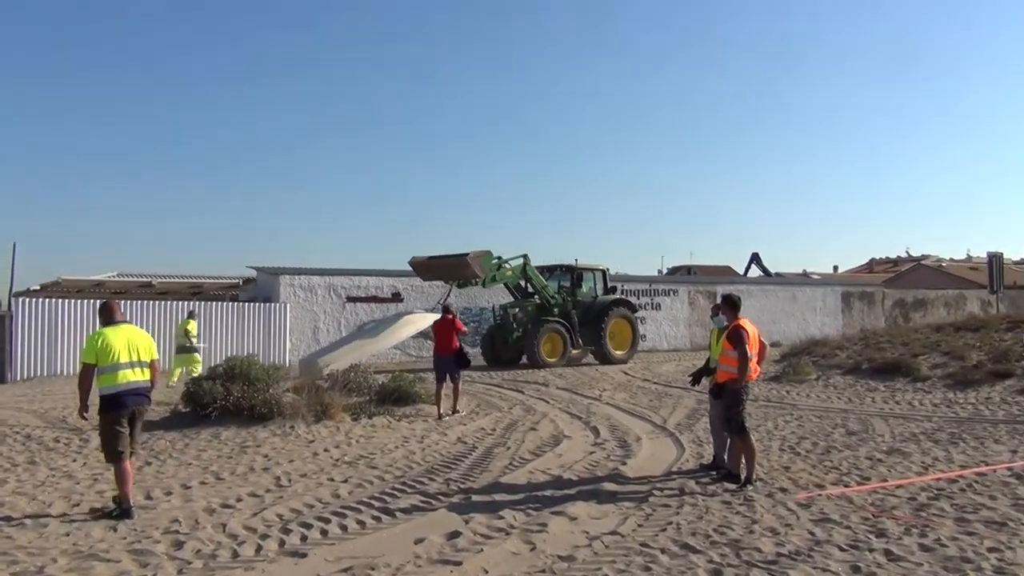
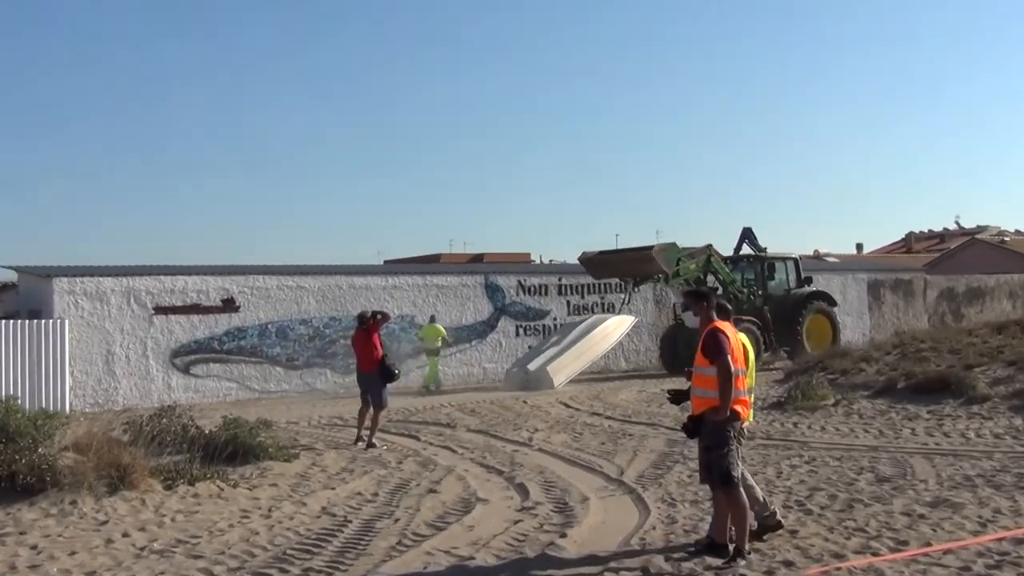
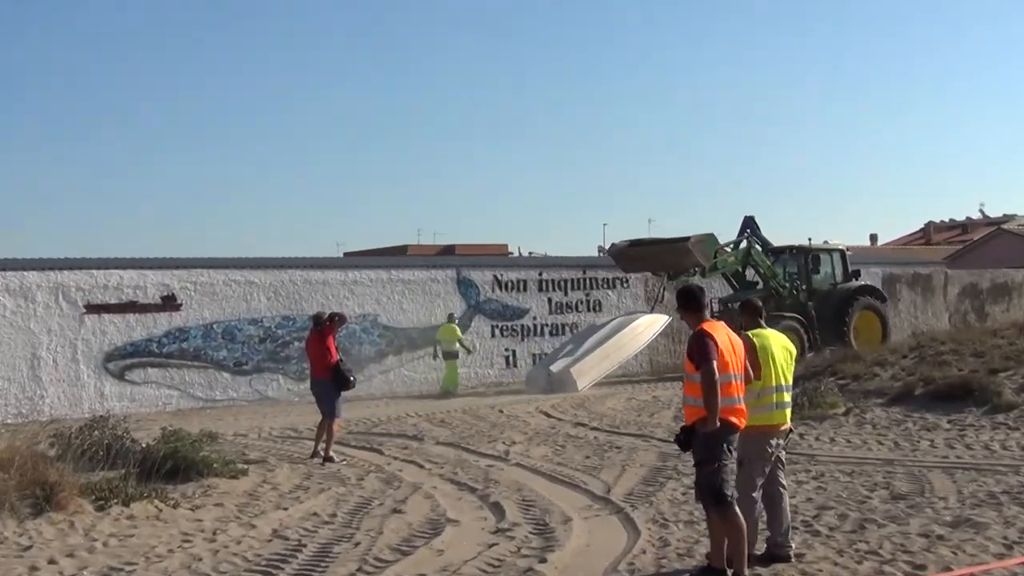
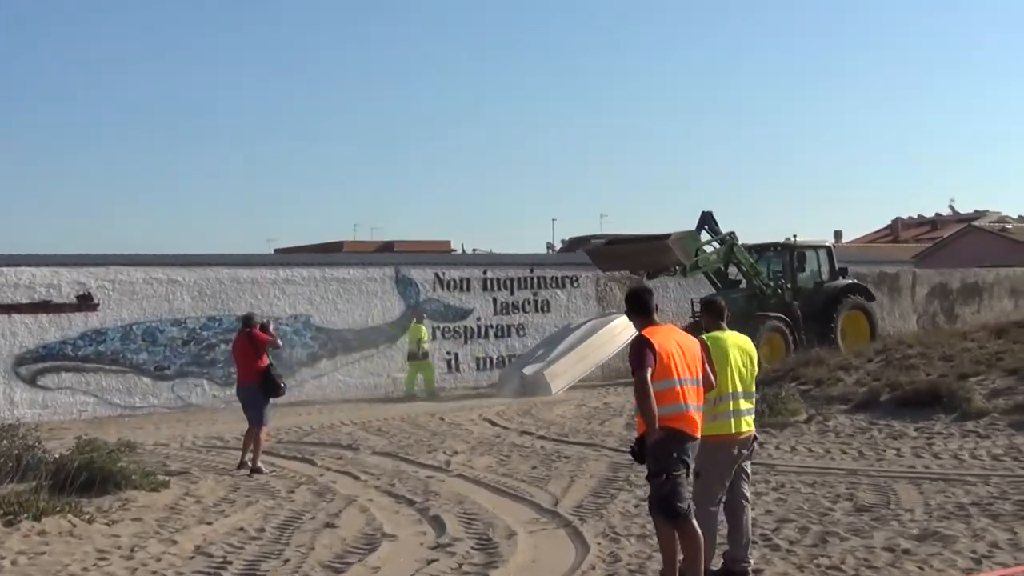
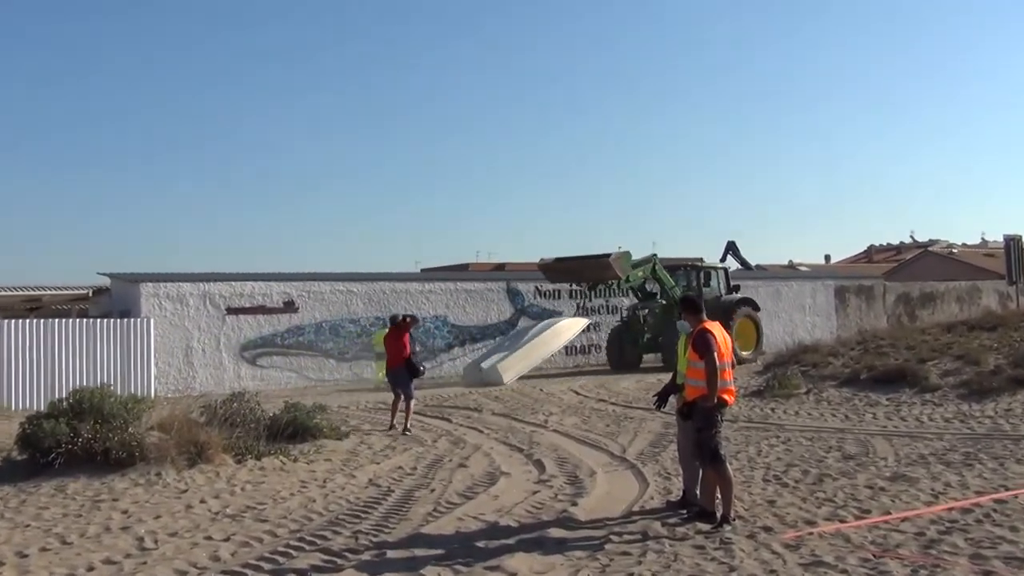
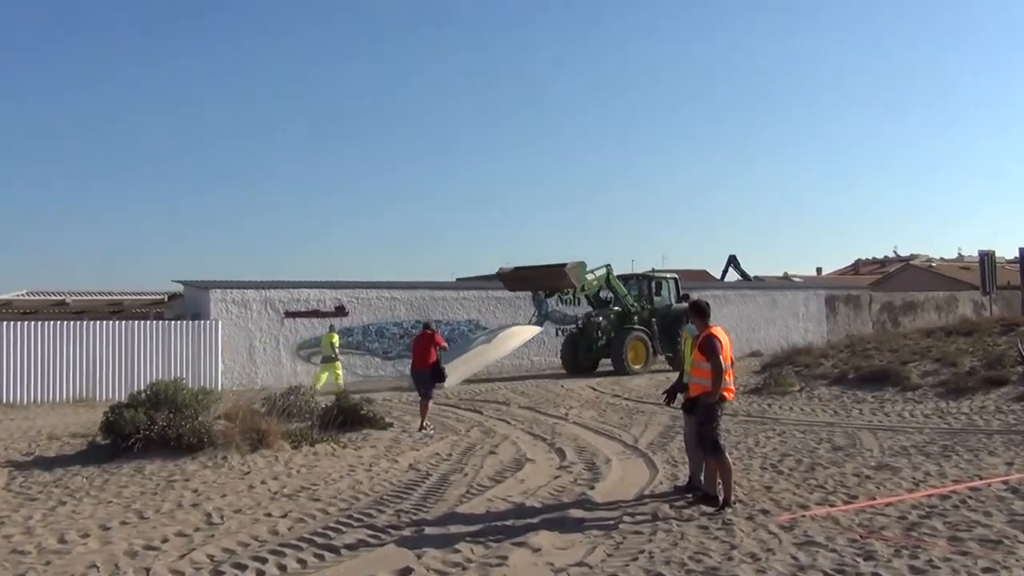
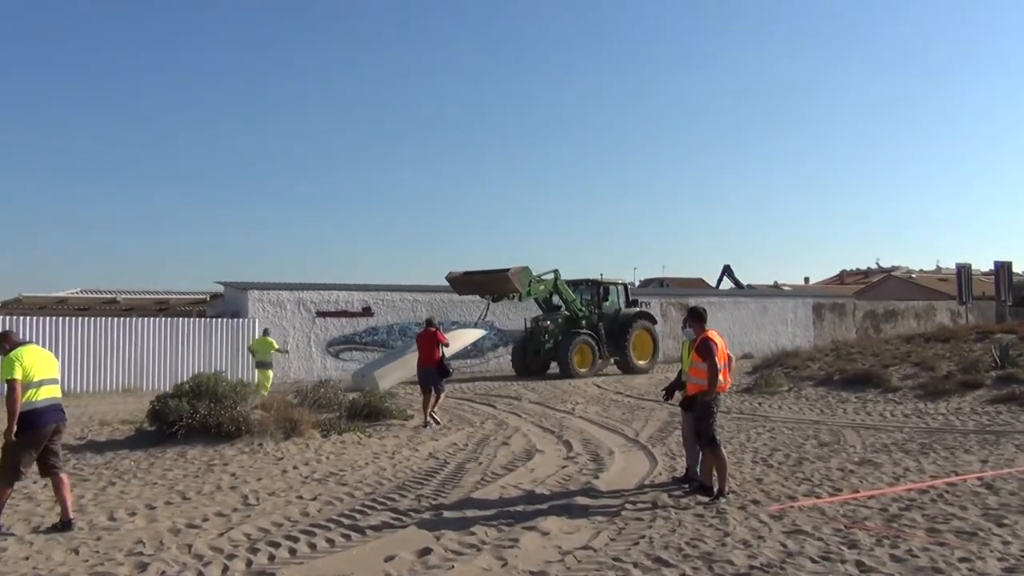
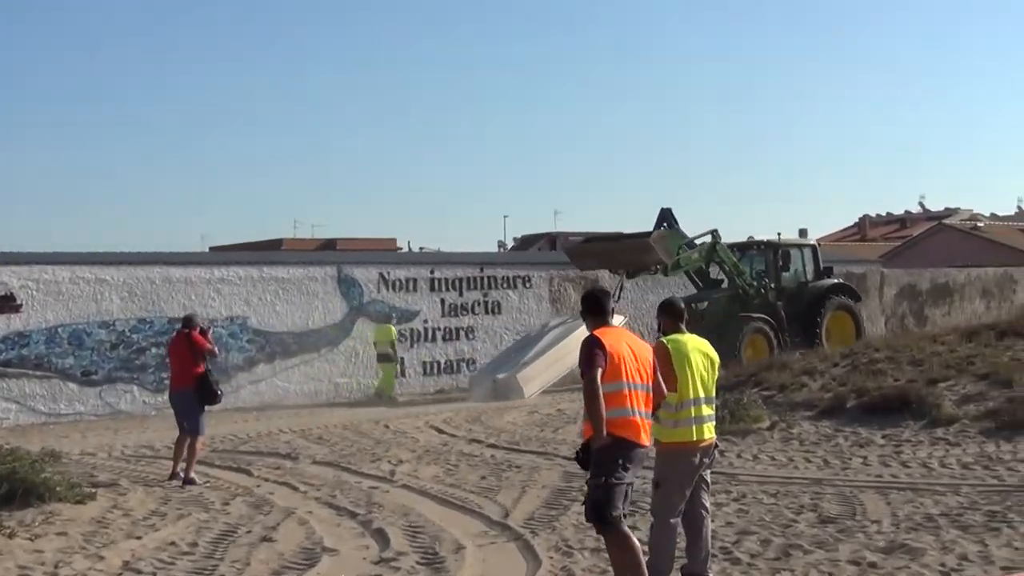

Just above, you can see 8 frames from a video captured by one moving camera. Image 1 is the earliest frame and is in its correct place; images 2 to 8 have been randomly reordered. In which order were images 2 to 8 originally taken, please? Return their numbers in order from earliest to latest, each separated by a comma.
7, 6, 5, 2, 3, 4, 8
